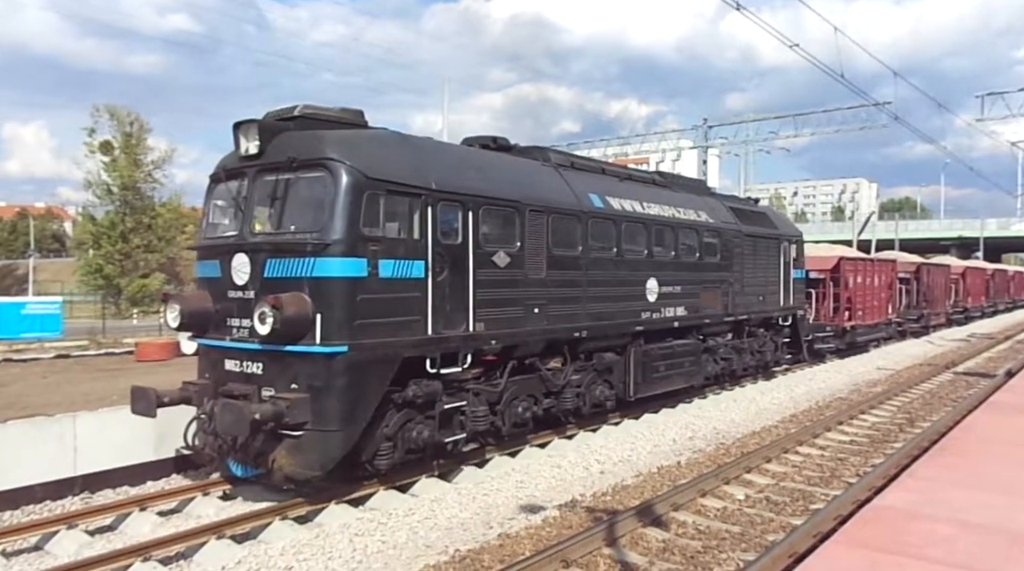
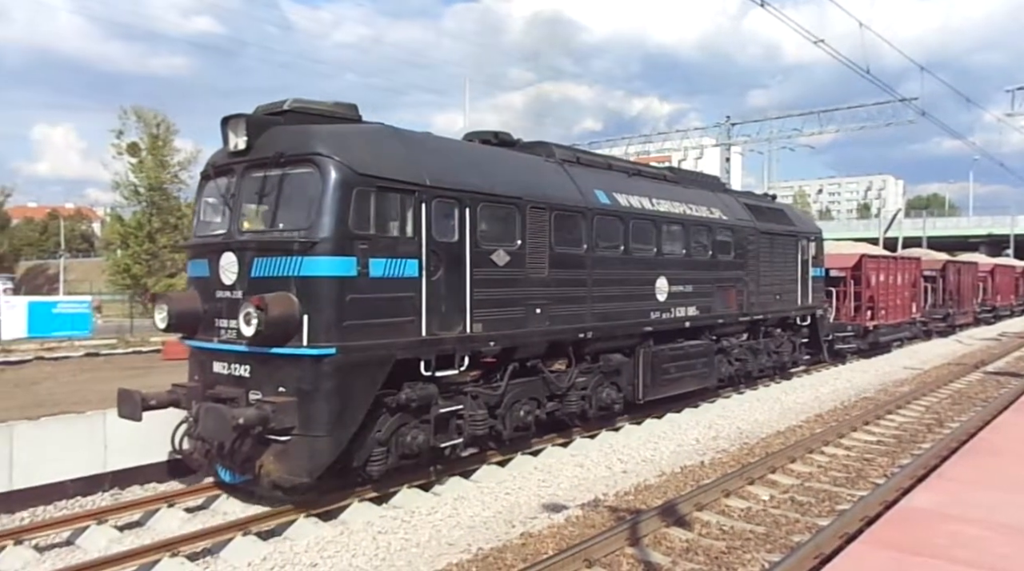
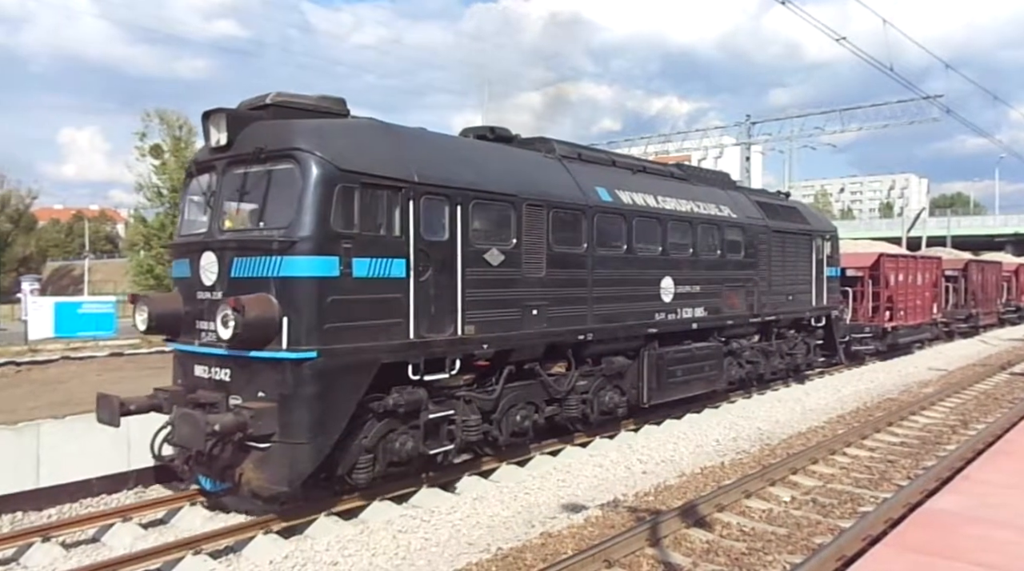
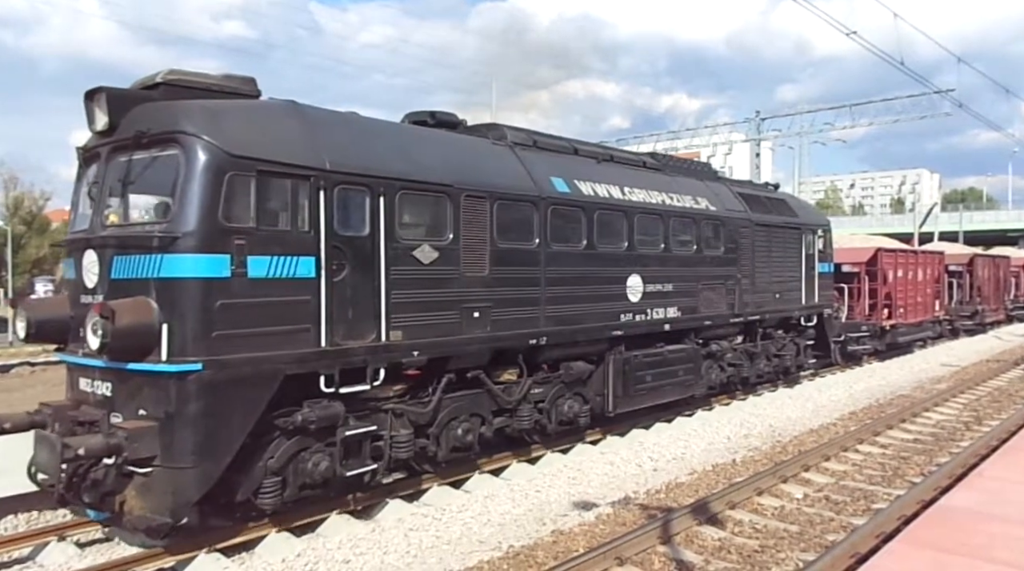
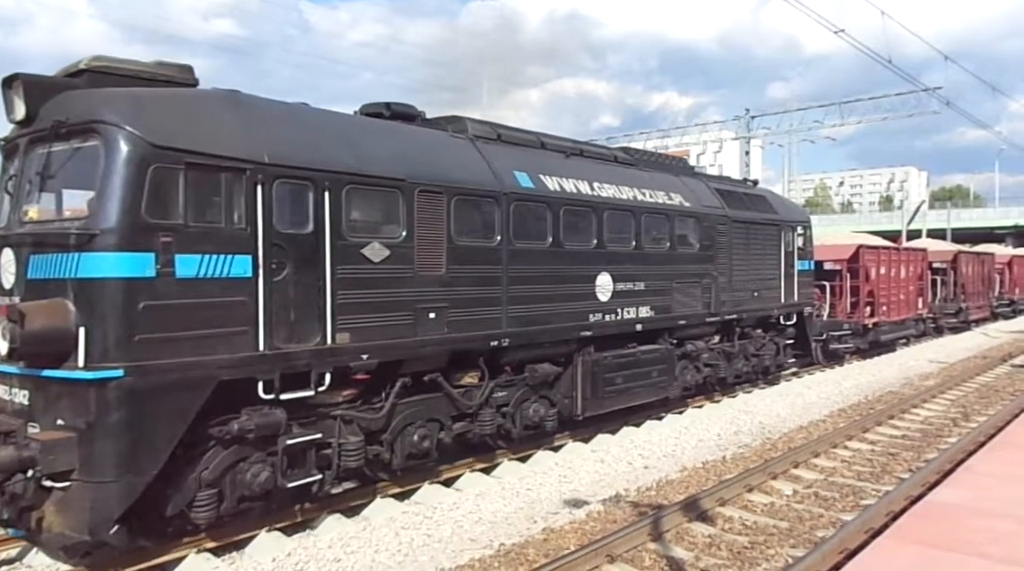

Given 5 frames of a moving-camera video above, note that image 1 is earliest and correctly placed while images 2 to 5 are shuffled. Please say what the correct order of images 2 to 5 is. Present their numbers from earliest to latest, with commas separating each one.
2, 3, 4, 5
